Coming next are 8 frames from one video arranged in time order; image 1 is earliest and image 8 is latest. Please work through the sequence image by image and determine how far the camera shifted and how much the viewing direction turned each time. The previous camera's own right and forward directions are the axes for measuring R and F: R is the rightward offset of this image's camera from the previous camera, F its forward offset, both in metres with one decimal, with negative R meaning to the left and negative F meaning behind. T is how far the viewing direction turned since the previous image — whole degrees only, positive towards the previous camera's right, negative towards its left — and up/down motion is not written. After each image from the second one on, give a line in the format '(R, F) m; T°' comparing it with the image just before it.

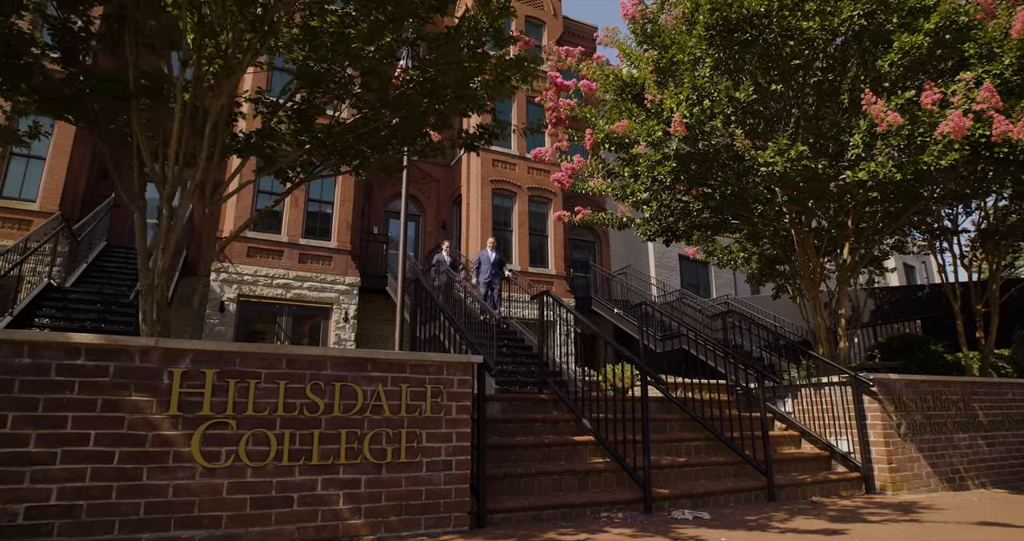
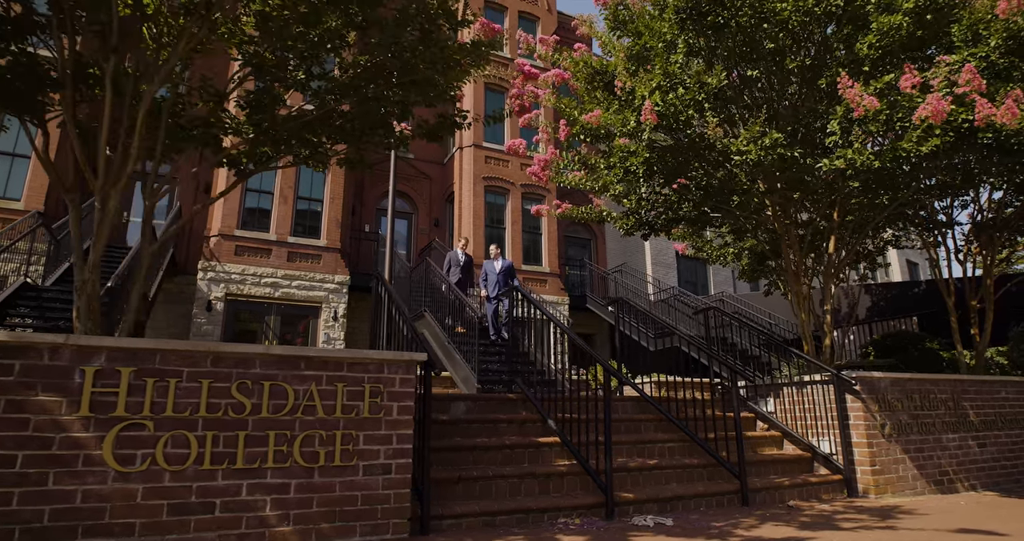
(+0.5, +0.3) m; -1°
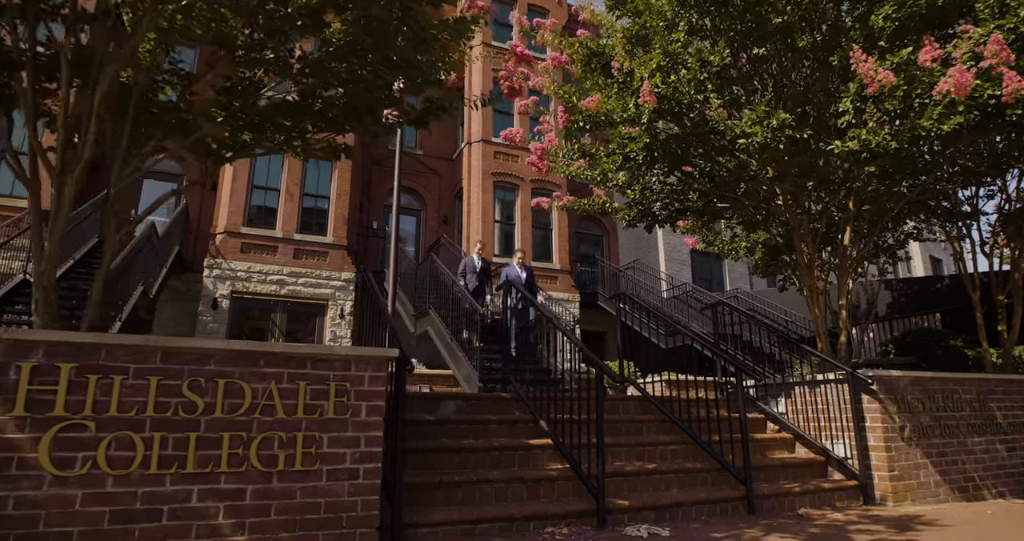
(+0.3, +0.4) m; -2°
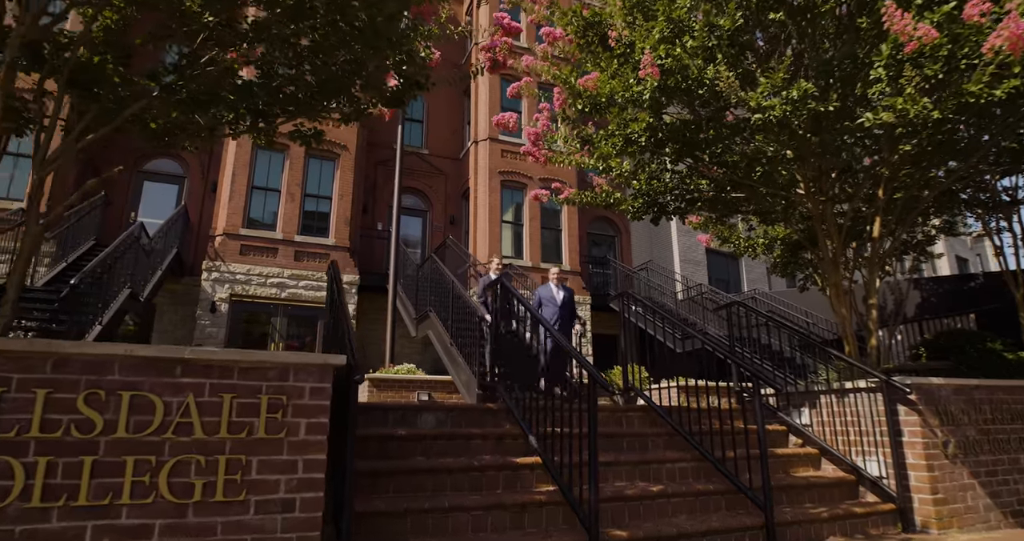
(+0.3, +0.7) m; -2°
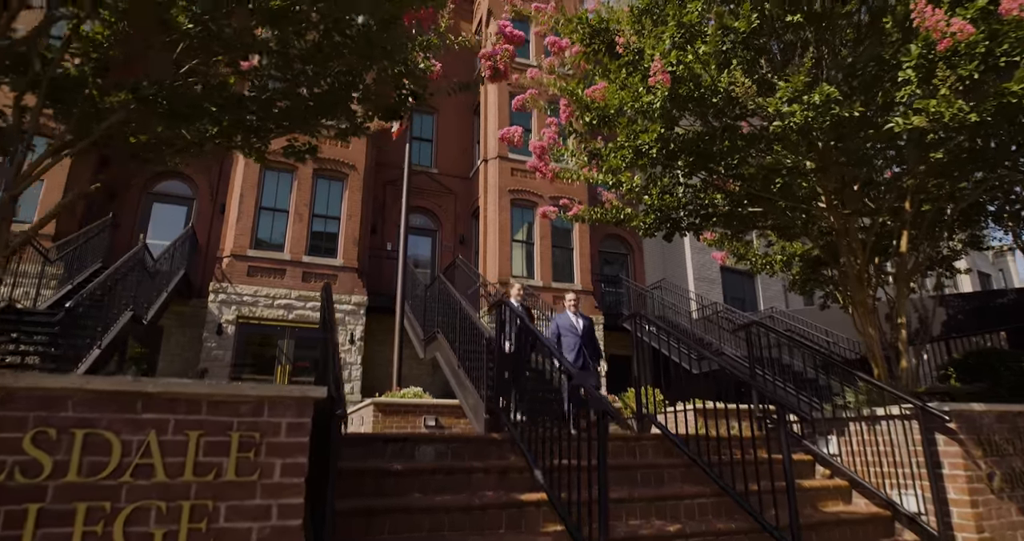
(+0.1, +0.4) m; -1°
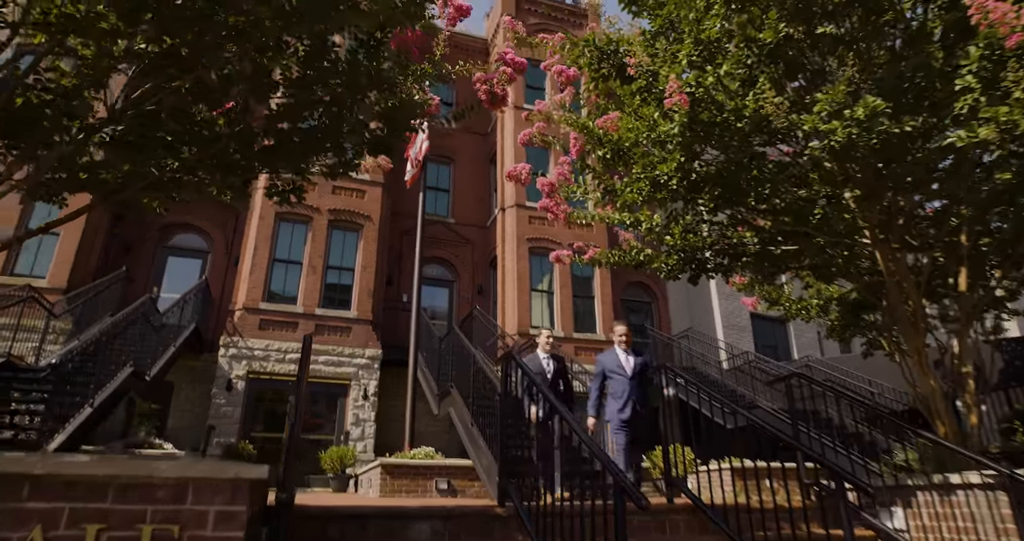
(+0.2, +0.7) m; -2°
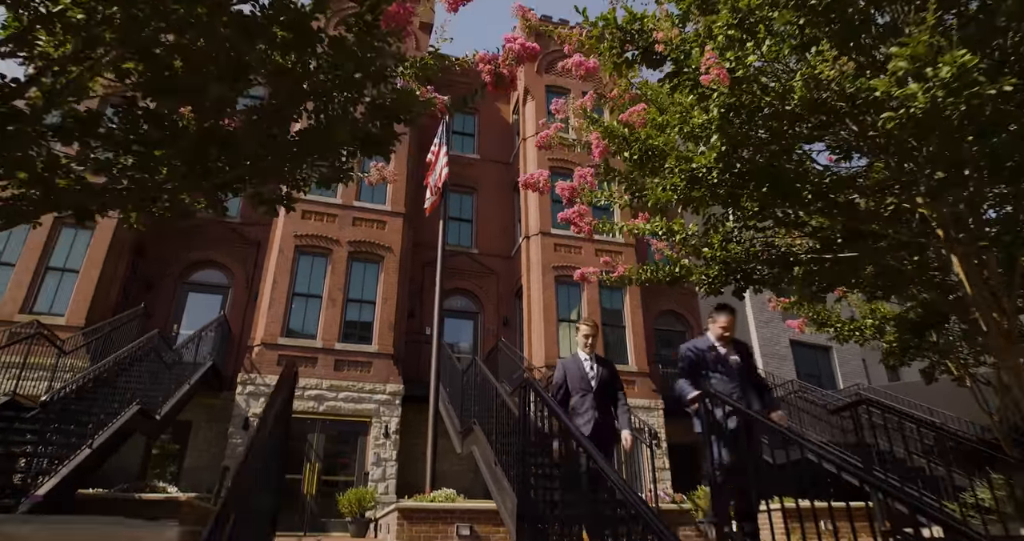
(+0.1, +0.7) m; -3°
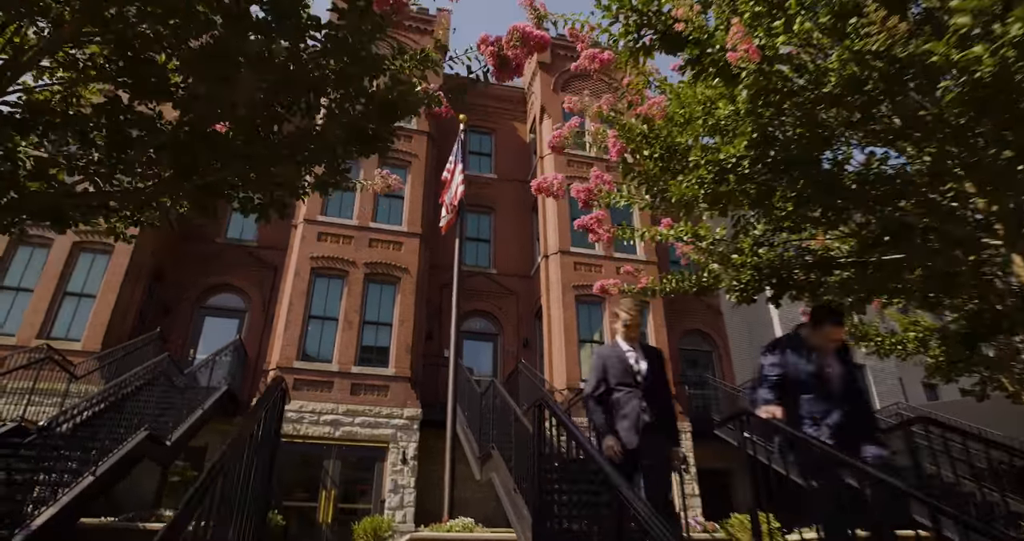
(+0.1, +0.4) m; -2°
